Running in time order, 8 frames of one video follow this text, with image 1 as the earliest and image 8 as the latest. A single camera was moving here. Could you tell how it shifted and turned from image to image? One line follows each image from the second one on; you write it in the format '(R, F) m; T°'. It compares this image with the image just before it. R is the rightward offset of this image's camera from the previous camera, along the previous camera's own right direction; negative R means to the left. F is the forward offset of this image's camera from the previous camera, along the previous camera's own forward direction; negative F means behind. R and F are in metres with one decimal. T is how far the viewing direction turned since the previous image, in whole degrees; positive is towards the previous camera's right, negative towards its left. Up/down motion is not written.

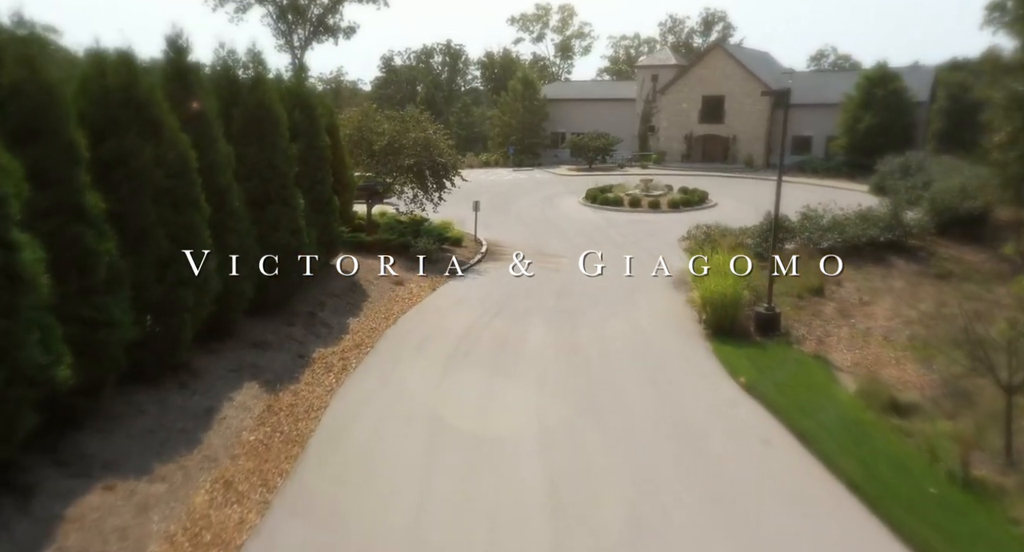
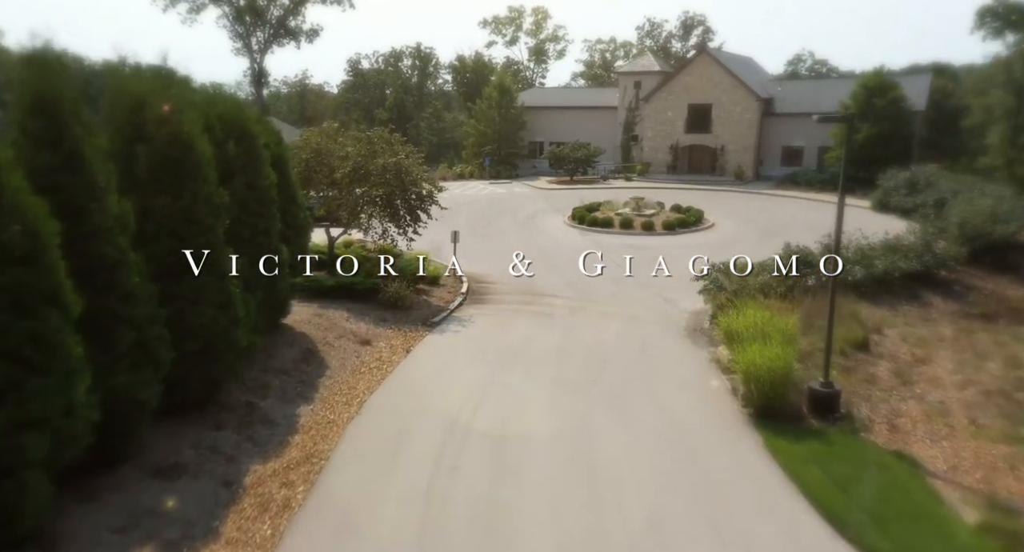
(-0.3, +2.4) m; +3°
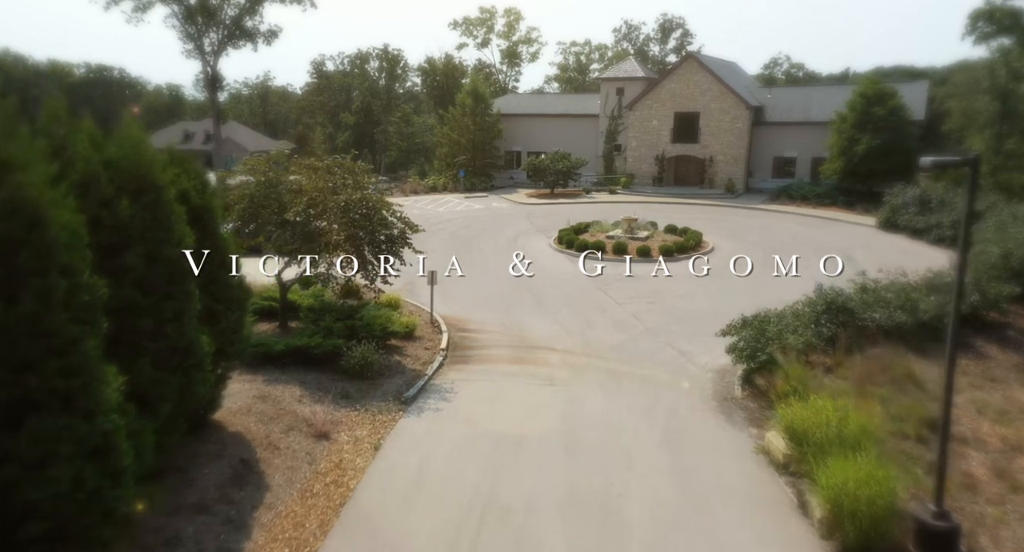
(-0.4, +2.5) m; +3°
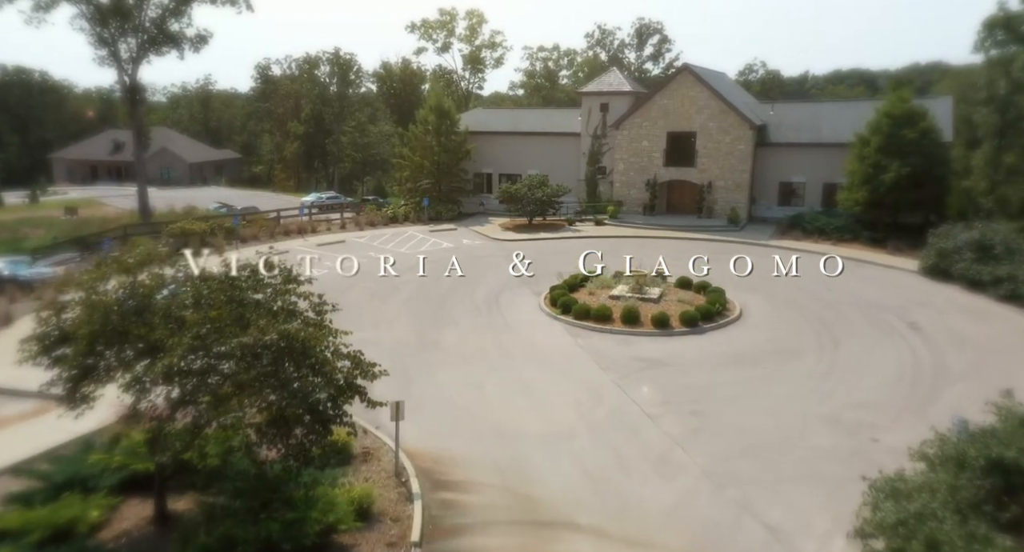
(-0.6, +4.7) m; +4°
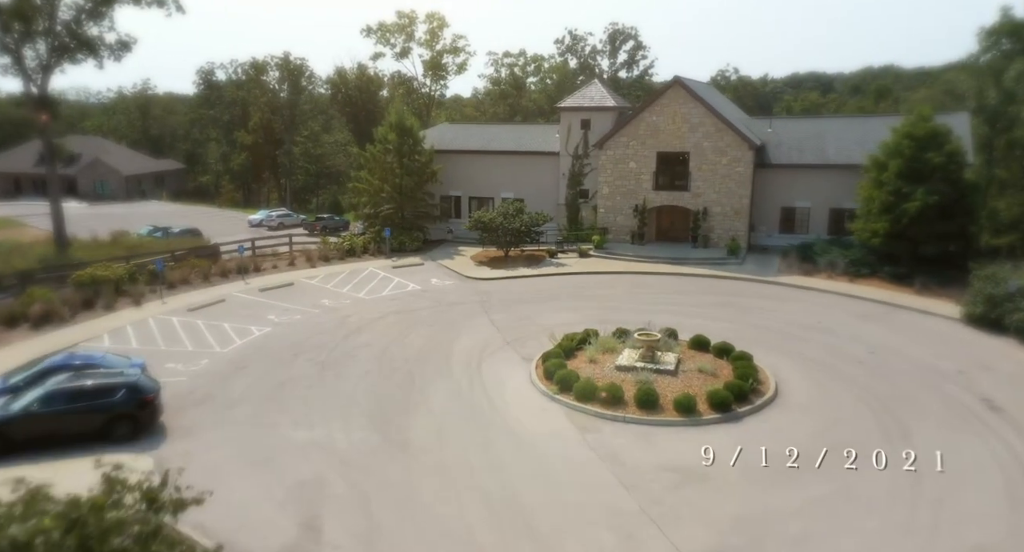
(-0.6, +3.7) m; +4°
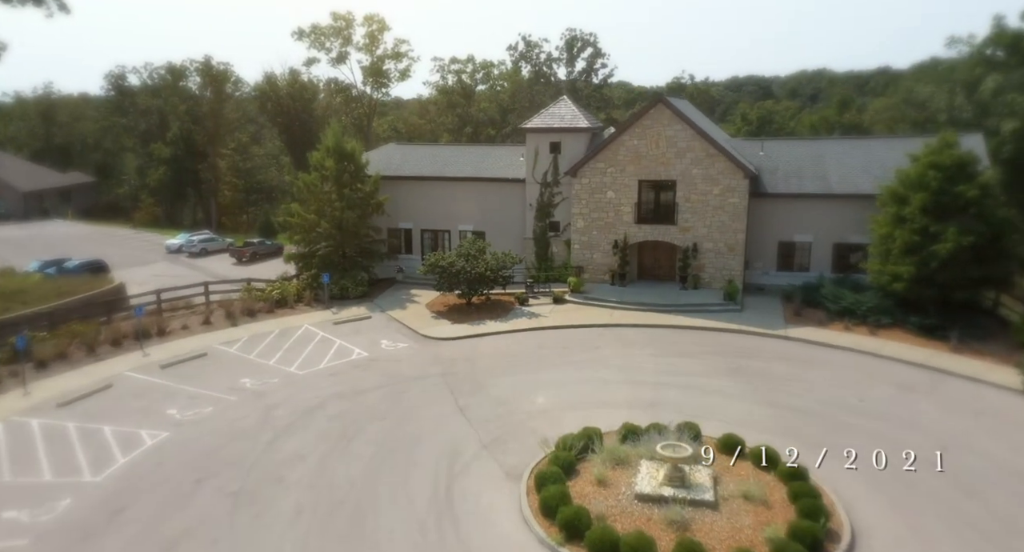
(-0.7, +4.2) m; +5°
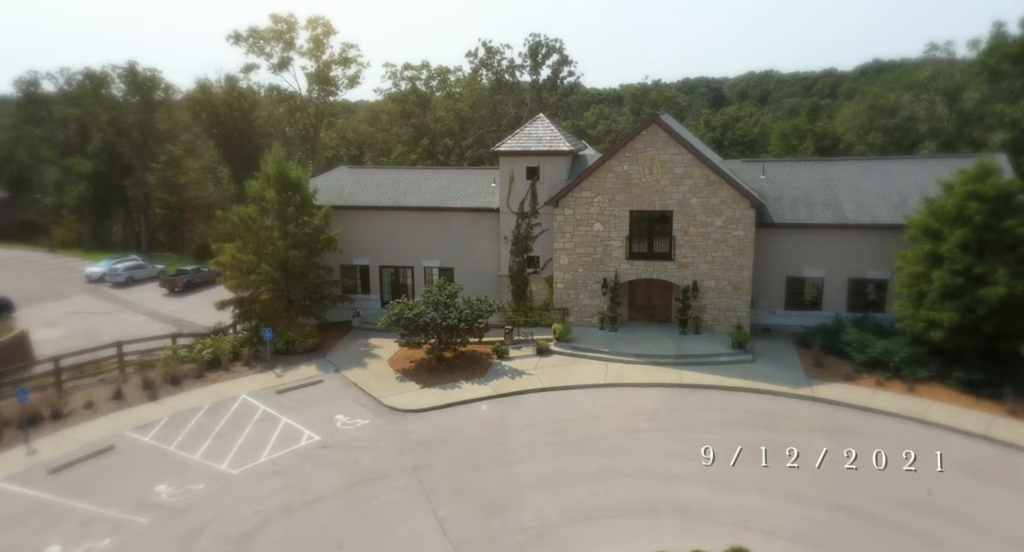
(-0.7, +3.4) m; +4°
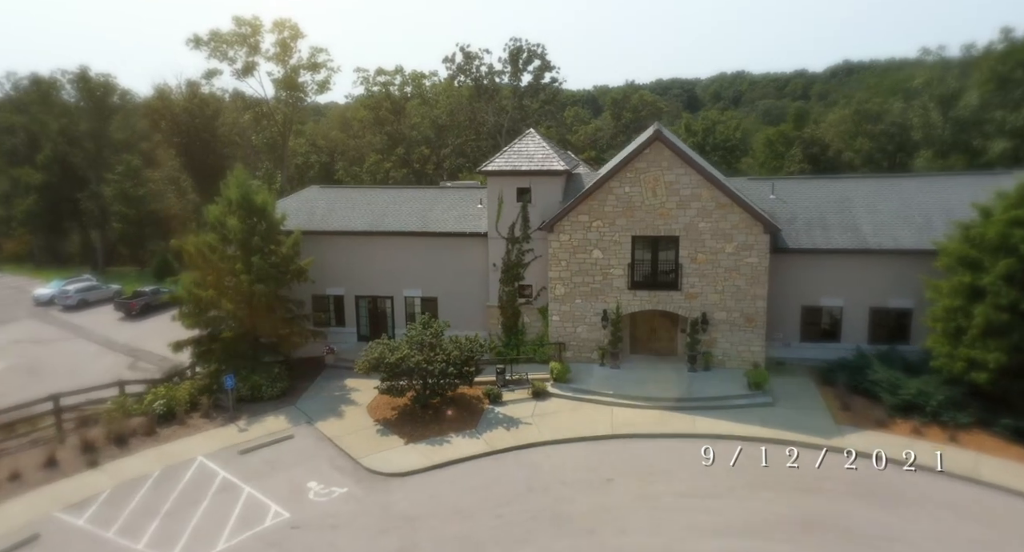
(-0.5, +2.2) m; +2°
